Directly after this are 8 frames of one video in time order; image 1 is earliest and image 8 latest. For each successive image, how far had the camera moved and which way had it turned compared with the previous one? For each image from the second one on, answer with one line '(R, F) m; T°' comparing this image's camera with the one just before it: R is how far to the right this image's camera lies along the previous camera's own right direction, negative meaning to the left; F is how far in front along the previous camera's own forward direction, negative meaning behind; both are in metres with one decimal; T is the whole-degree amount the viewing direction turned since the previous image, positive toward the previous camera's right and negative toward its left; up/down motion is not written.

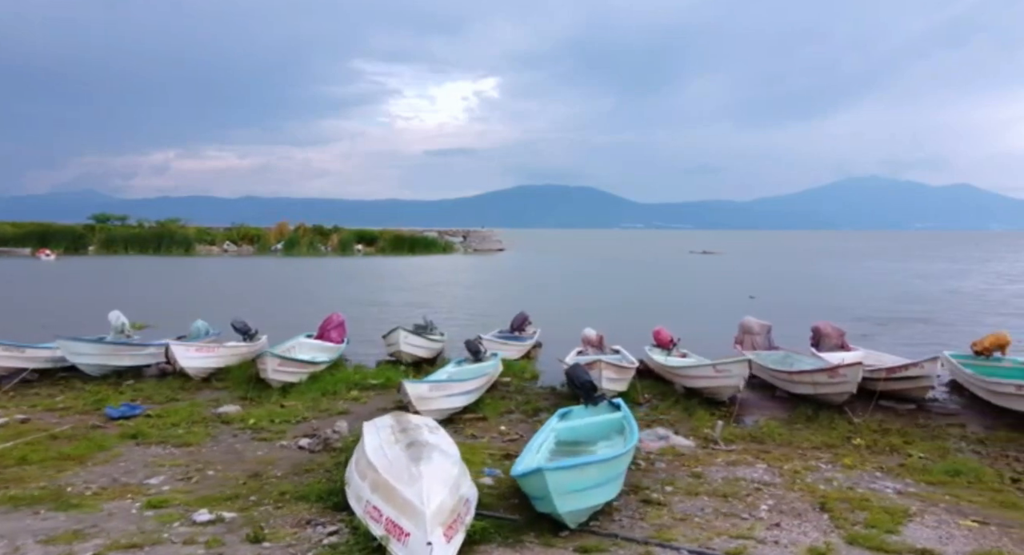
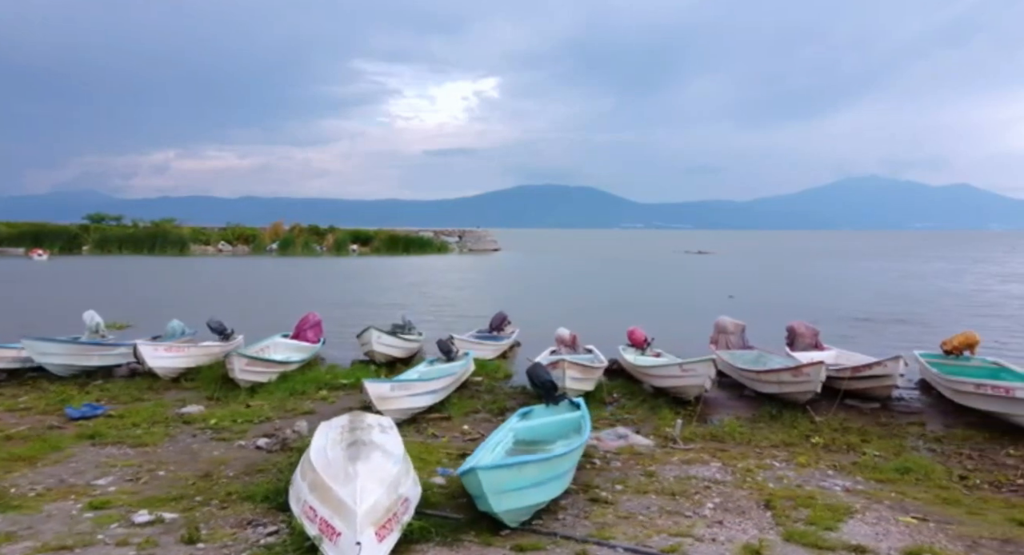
(+0.3, 0.0) m; +1°
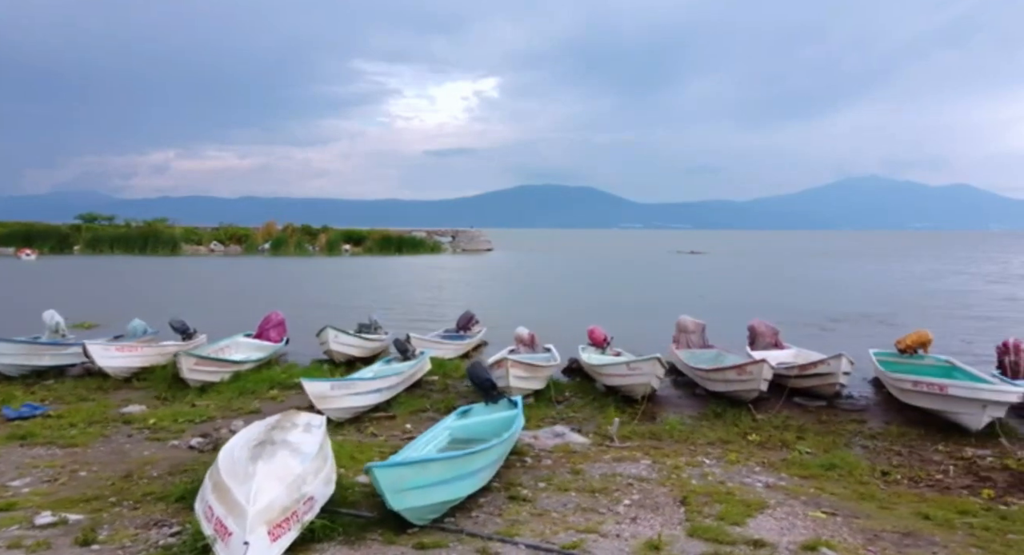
(+0.5, 0.0) m; +2°
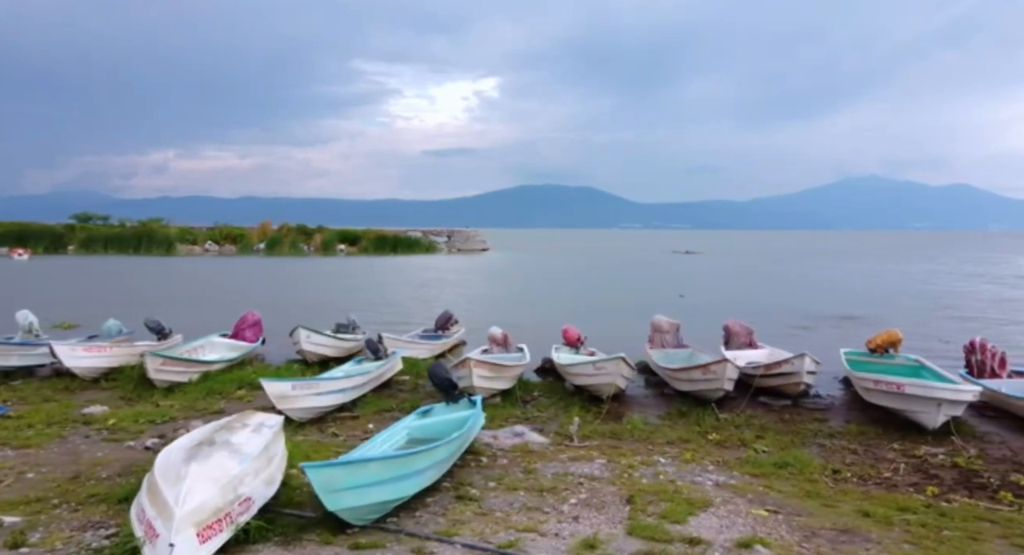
(+0.4, 0.0) m; +1°
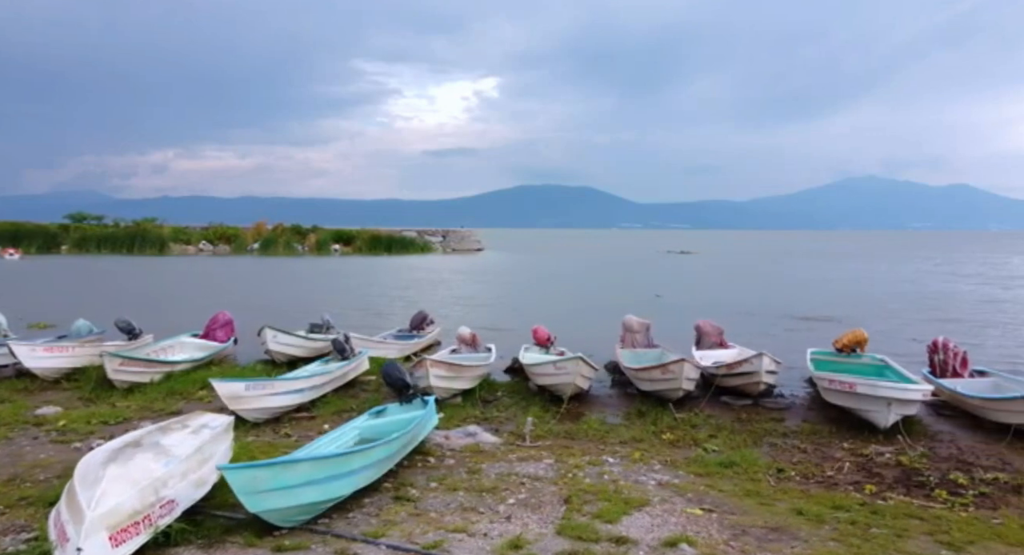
(+0.4, 0.0) m; +1°
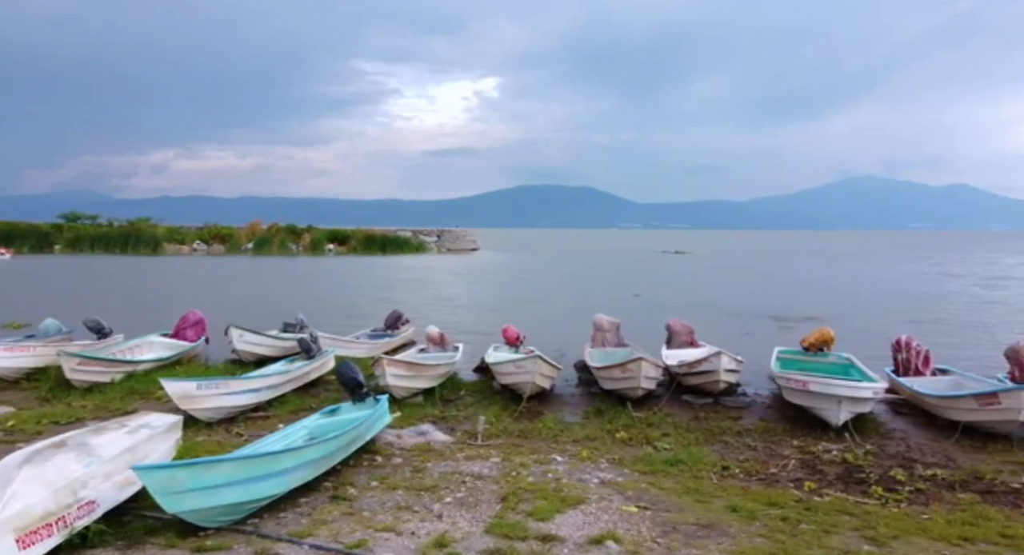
(+0.4, 0.0) m; +1°
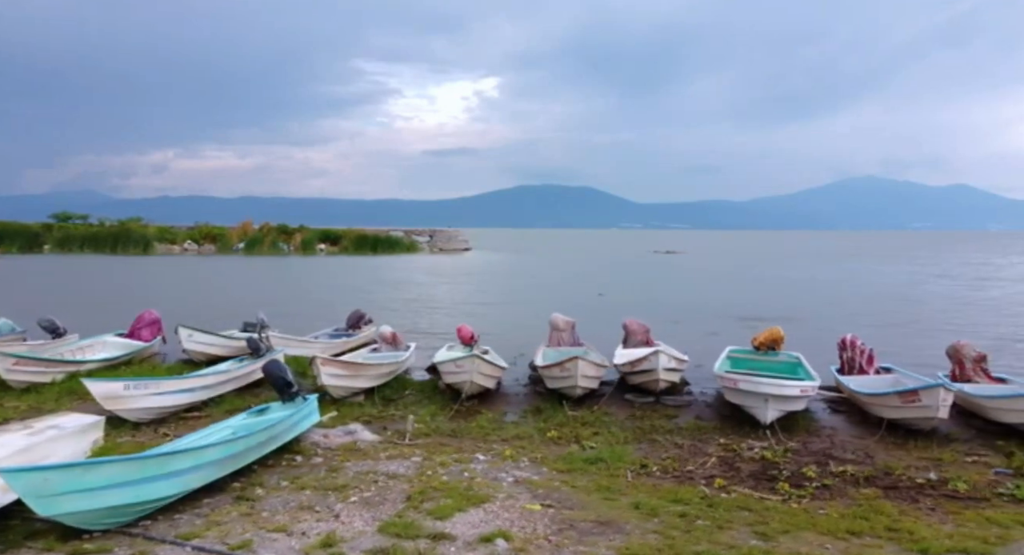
(+0.6, 0.0) m; +2°
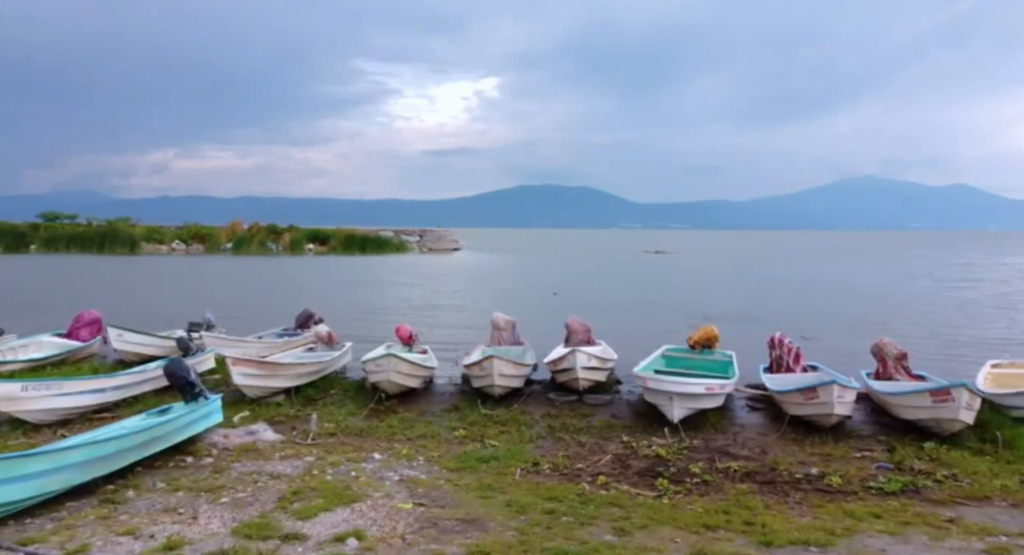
(+0.9, -0.1) m; +2°
